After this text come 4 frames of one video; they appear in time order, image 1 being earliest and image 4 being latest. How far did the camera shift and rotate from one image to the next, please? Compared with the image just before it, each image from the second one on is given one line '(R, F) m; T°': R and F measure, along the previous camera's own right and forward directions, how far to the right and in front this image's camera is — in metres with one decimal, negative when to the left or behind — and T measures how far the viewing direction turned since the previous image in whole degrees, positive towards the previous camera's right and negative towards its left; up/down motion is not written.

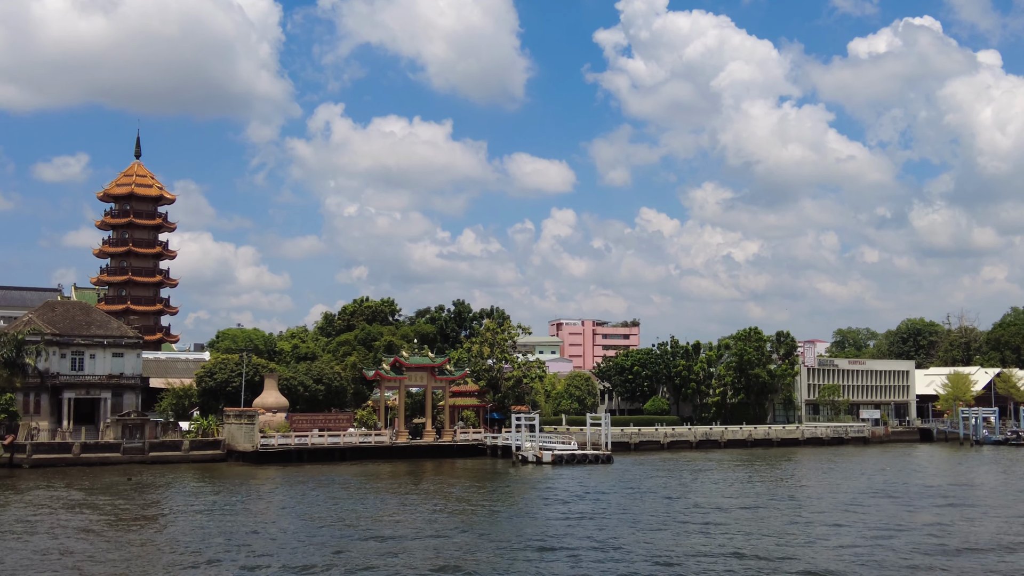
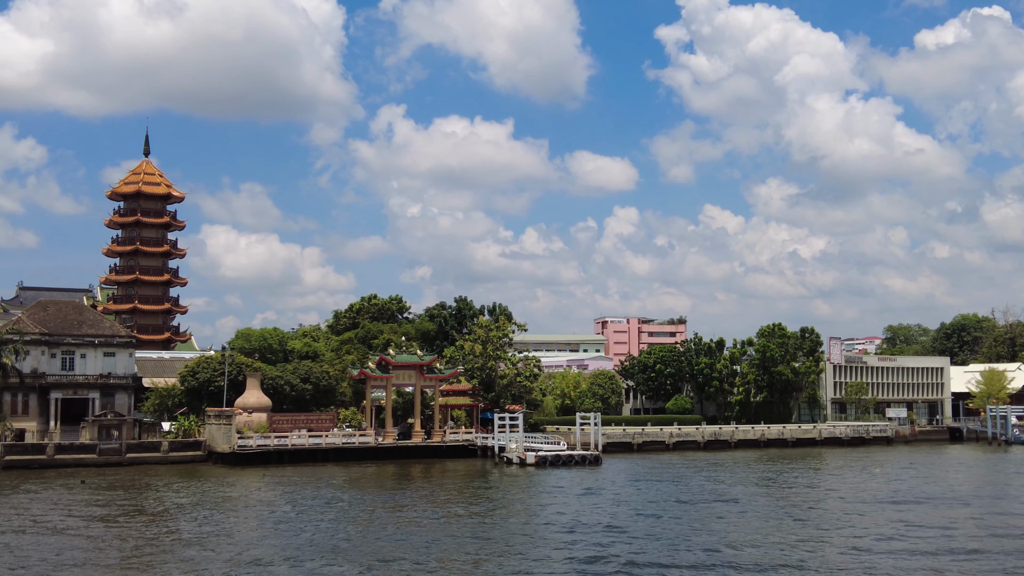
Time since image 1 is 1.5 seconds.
(+3.6, +2.1) m; -3°
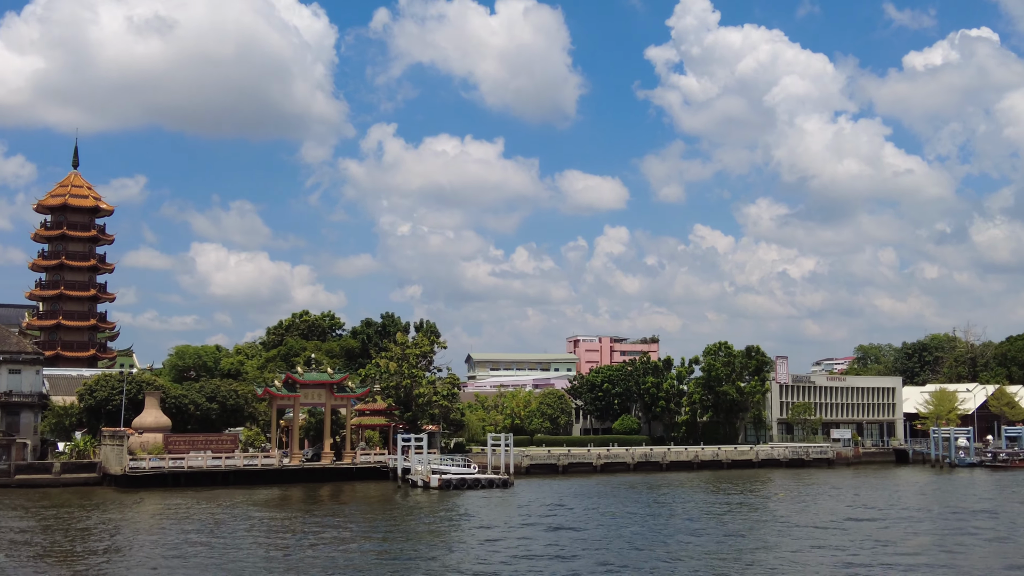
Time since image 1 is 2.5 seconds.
(+3.6, +2.0) m; 0°
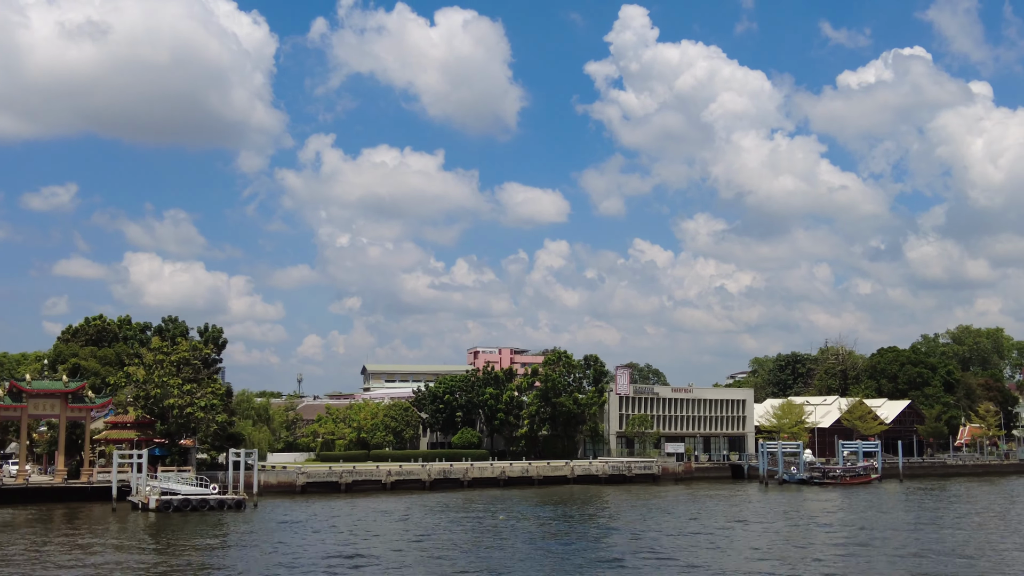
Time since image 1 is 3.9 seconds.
(+7.7, +4.8) m; +3°
